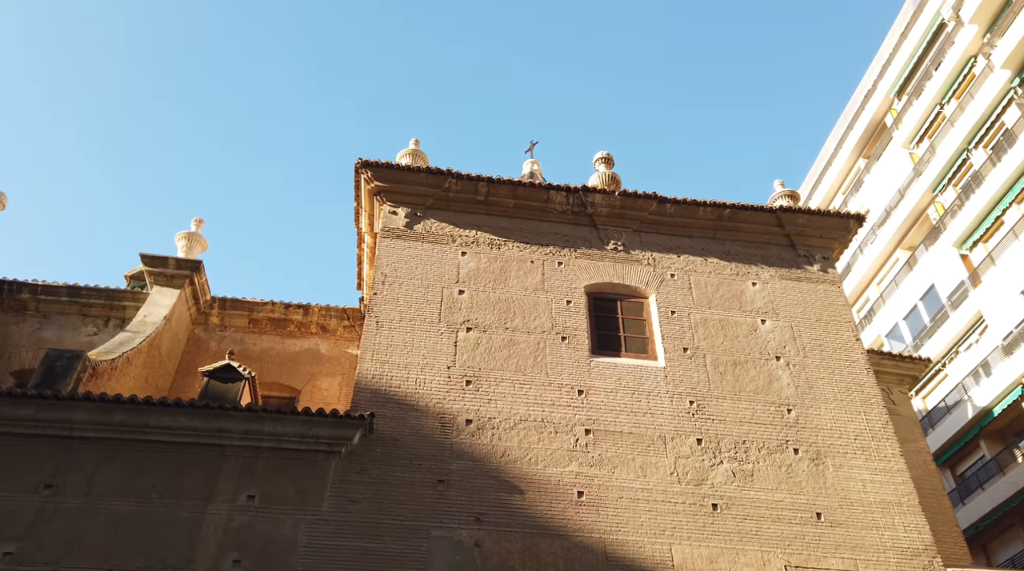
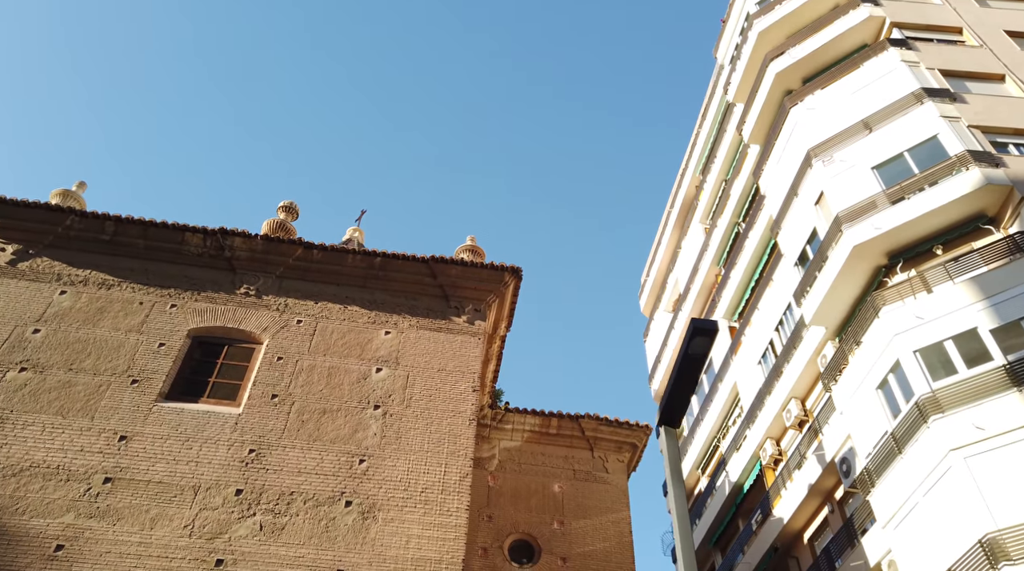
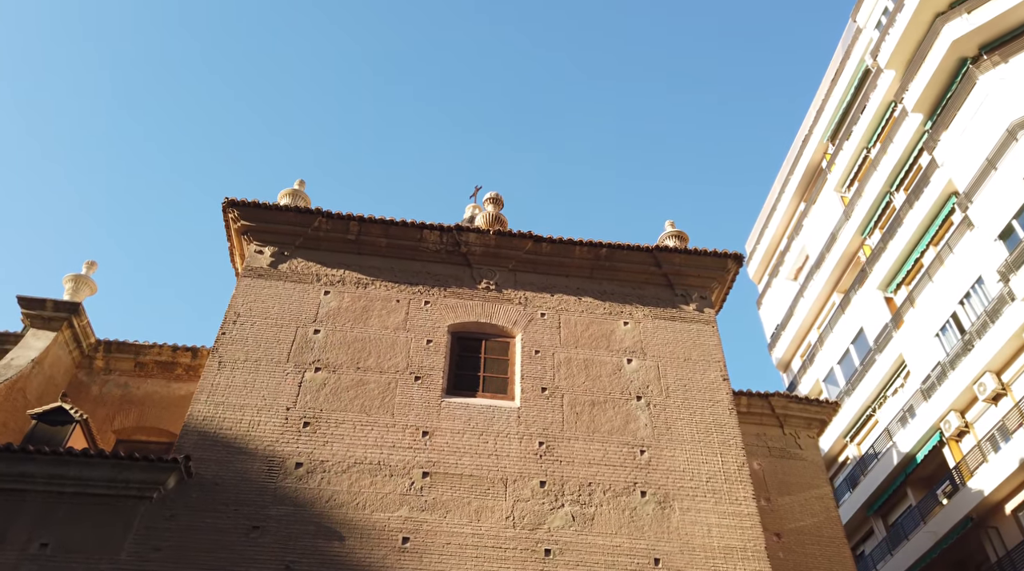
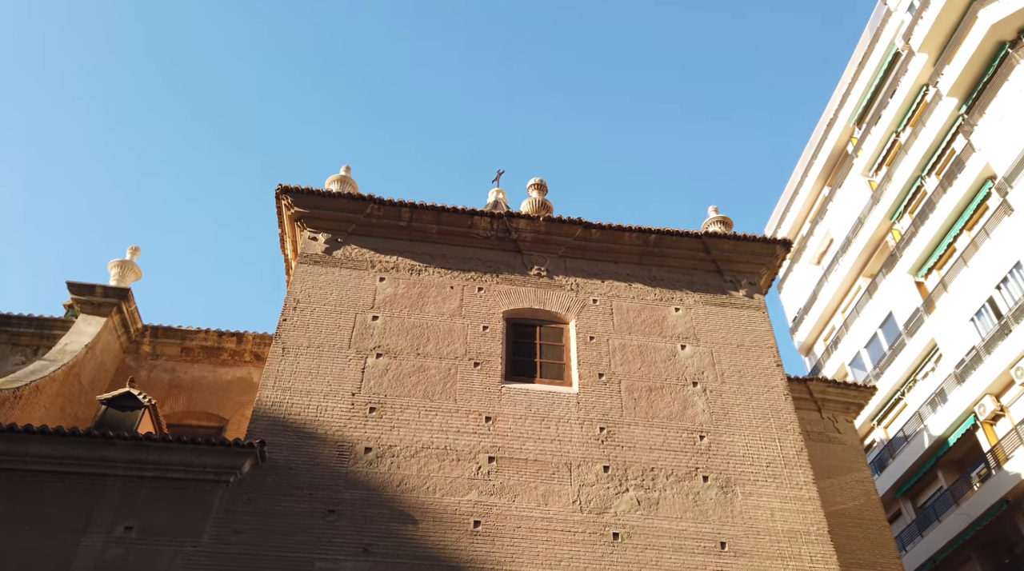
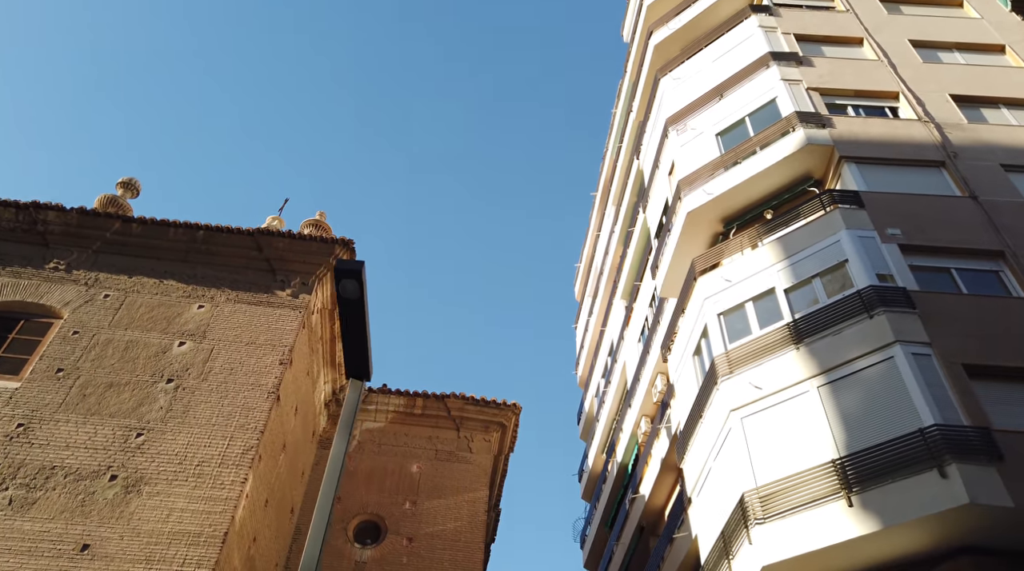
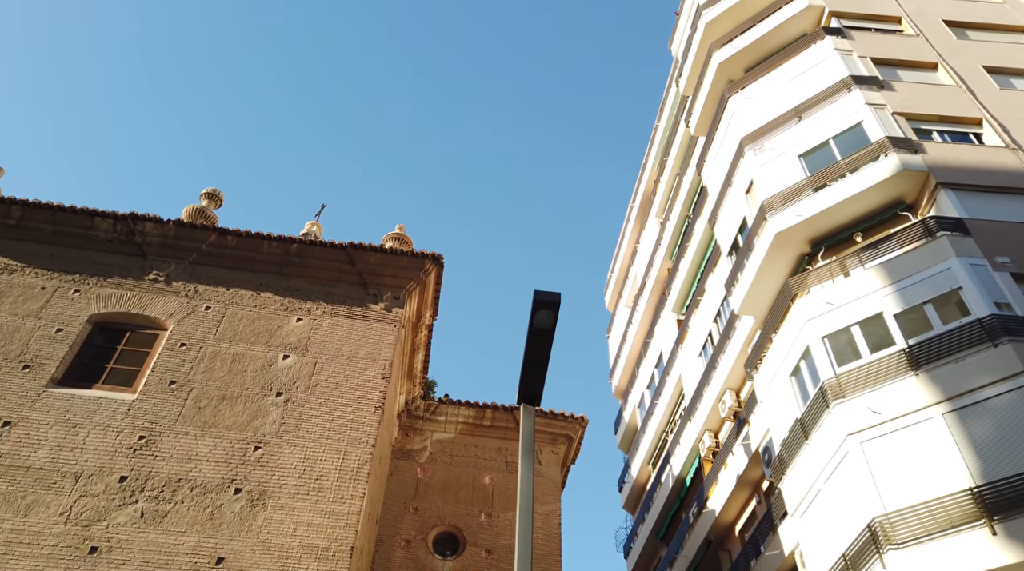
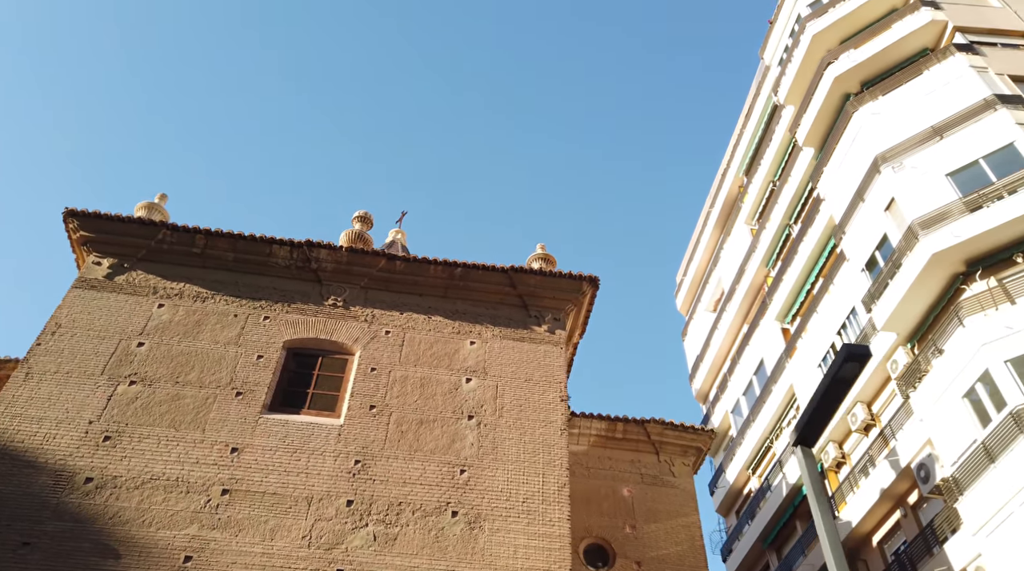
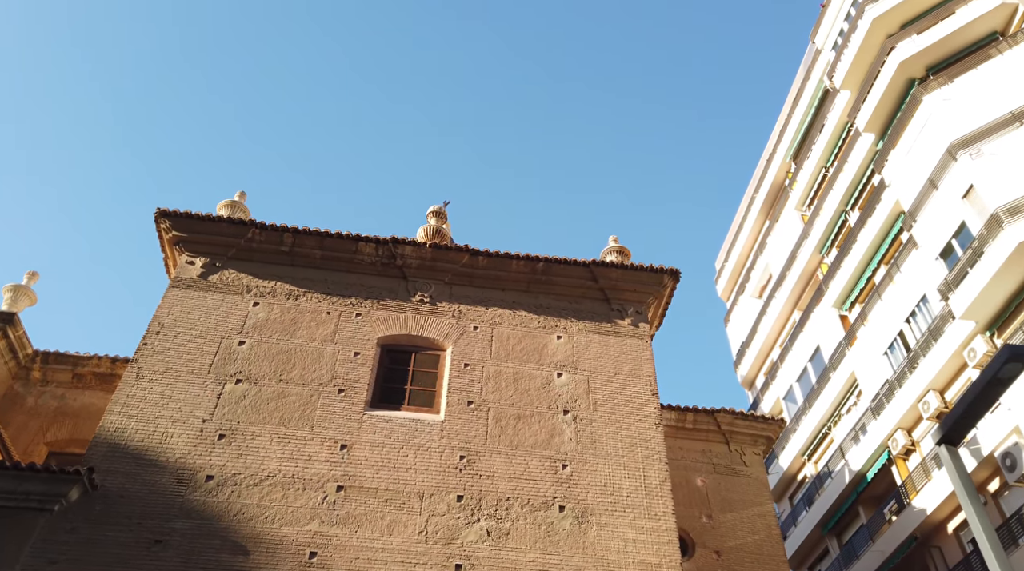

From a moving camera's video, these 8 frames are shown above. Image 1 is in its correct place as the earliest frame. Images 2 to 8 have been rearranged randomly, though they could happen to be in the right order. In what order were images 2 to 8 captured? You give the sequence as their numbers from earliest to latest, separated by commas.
4, 3, 8, 7, 2, 6, 5
